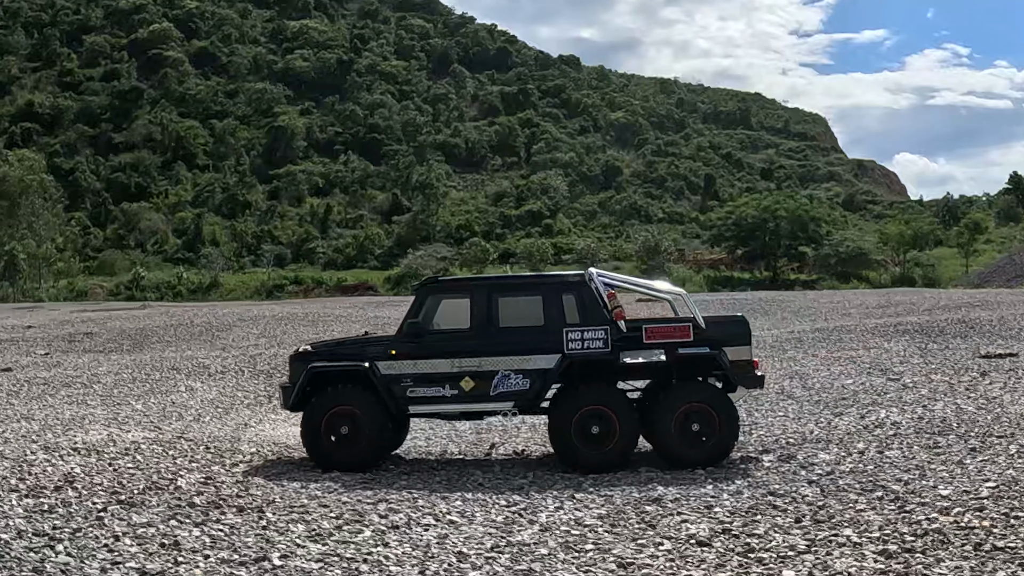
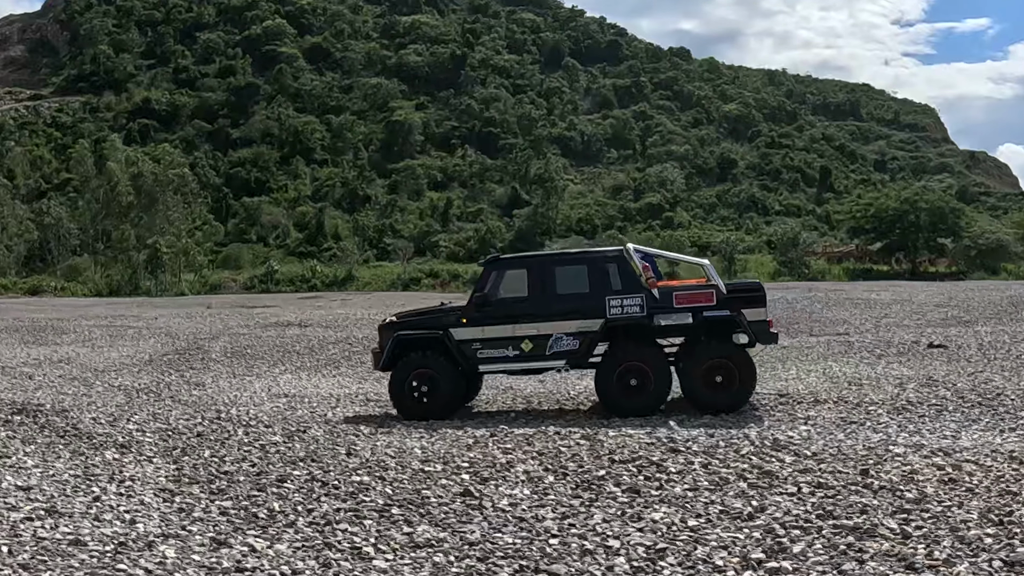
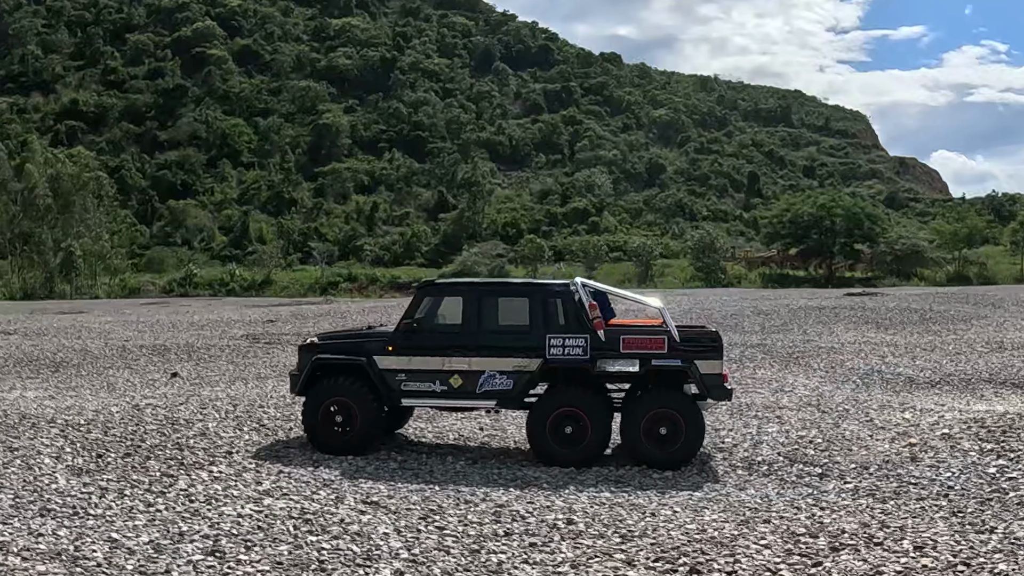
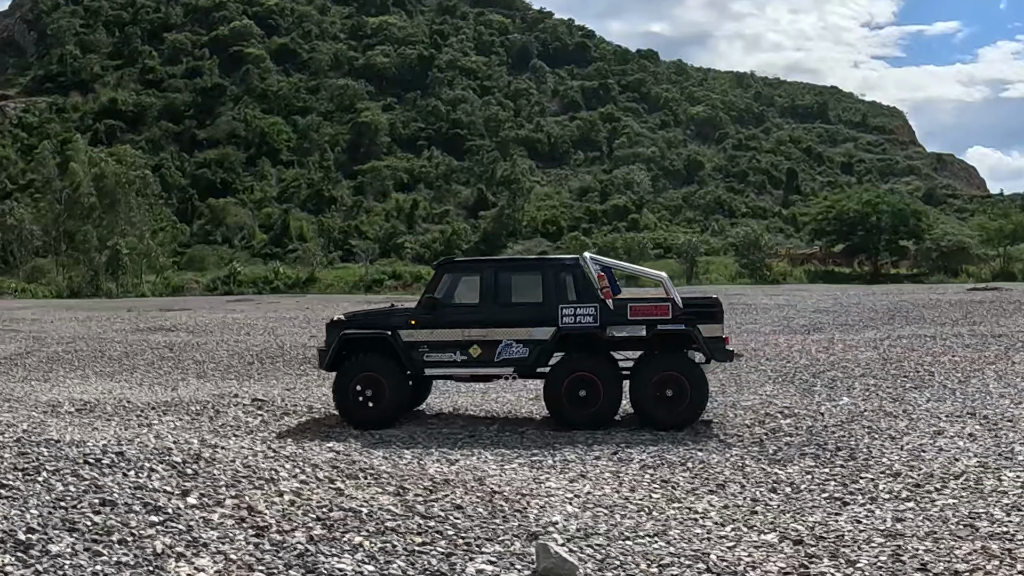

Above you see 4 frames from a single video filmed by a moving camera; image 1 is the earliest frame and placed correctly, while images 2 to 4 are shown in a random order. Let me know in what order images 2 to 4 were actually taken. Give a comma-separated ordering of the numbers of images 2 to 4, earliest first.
3, 4, 2
